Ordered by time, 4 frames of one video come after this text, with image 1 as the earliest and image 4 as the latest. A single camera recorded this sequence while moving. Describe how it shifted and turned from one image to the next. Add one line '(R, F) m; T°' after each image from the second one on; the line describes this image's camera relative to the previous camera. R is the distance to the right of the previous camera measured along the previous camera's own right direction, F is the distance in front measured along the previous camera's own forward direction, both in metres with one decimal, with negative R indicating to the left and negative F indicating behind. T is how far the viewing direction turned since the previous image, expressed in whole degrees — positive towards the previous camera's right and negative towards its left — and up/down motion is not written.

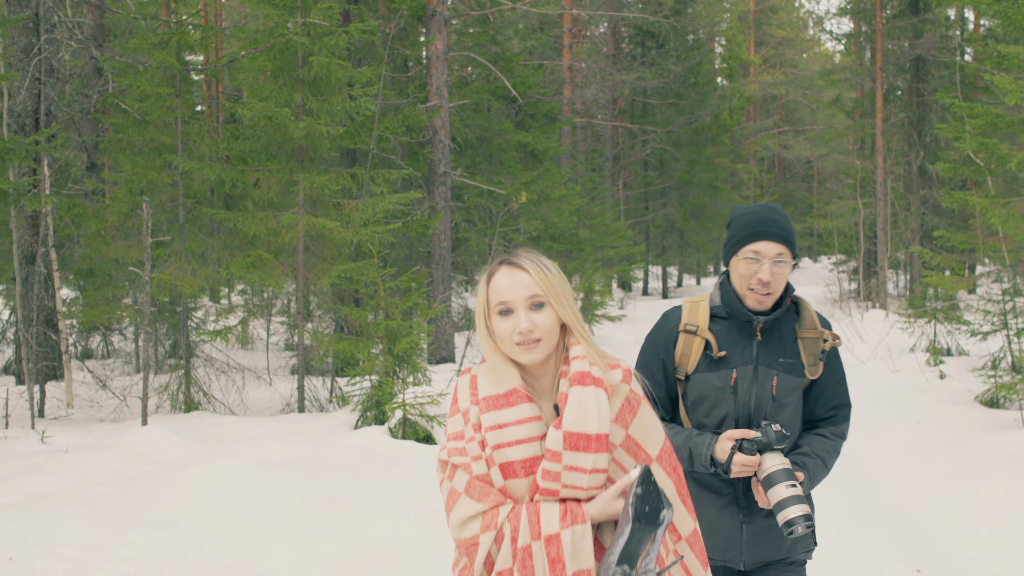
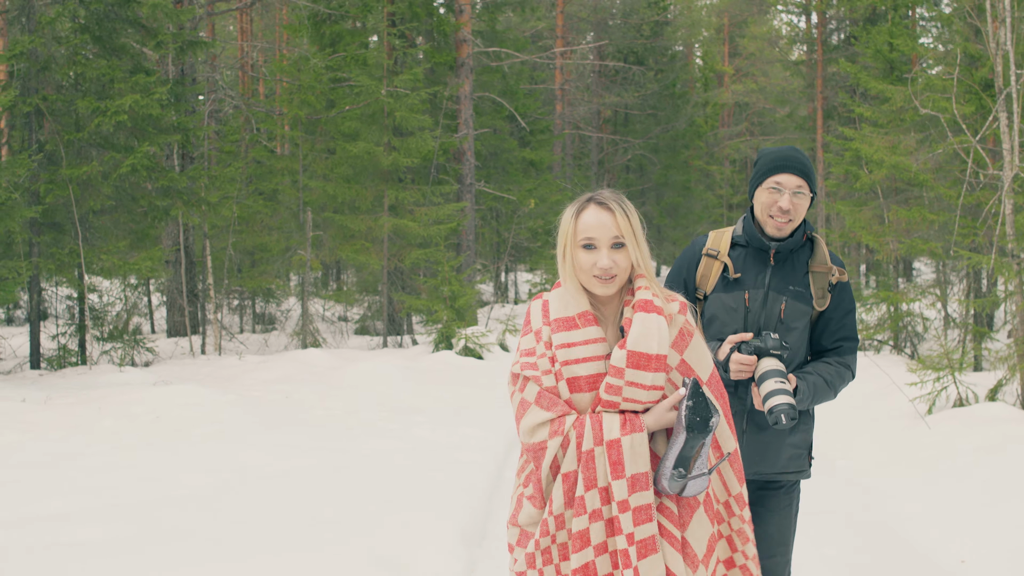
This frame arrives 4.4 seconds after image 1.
(-0.3, -4.1) m; +1°
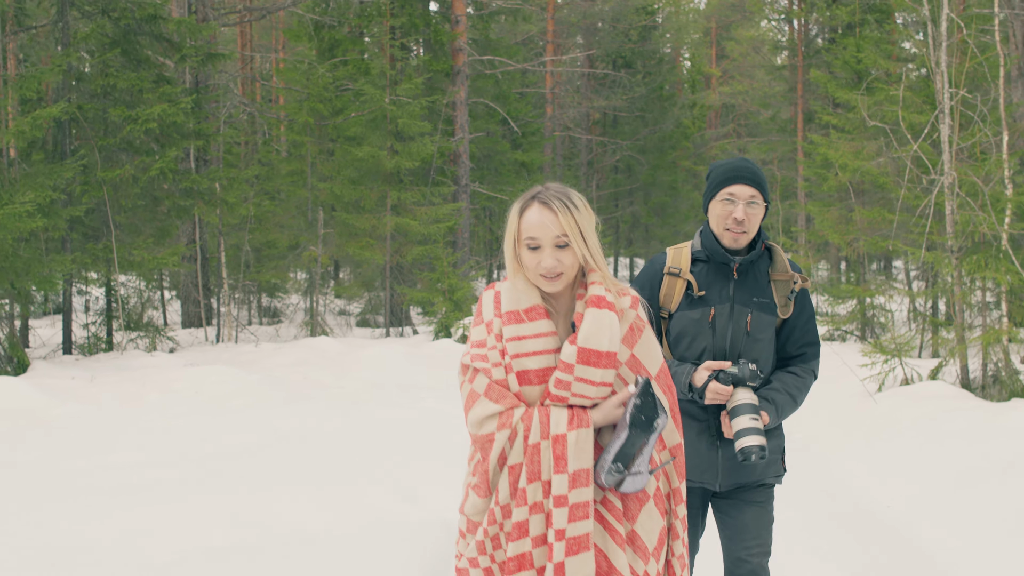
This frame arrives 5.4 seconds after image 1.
(0.0, -1.0) m; 0°
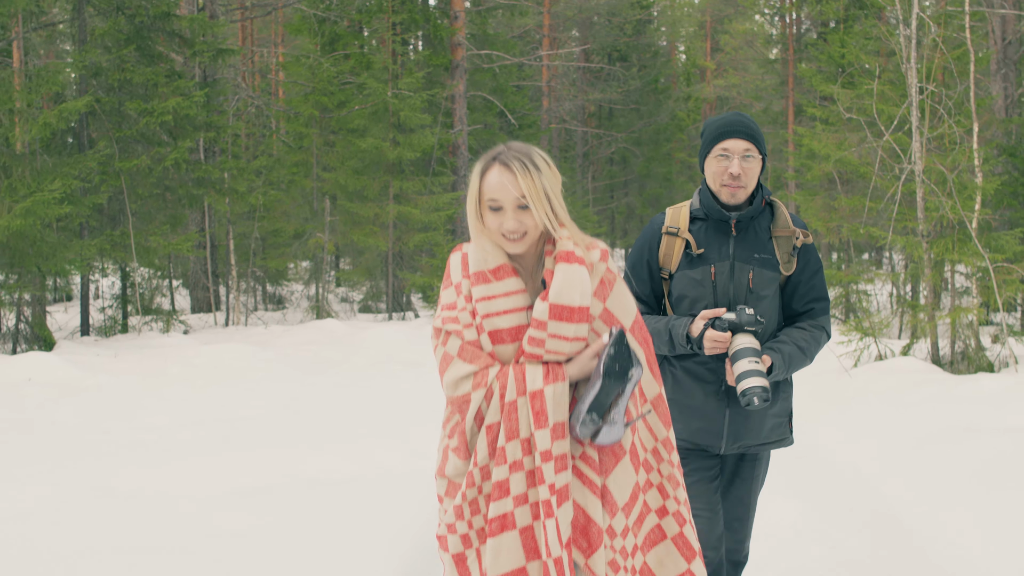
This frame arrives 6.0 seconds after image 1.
(0.0, -0.6) m; 0°
